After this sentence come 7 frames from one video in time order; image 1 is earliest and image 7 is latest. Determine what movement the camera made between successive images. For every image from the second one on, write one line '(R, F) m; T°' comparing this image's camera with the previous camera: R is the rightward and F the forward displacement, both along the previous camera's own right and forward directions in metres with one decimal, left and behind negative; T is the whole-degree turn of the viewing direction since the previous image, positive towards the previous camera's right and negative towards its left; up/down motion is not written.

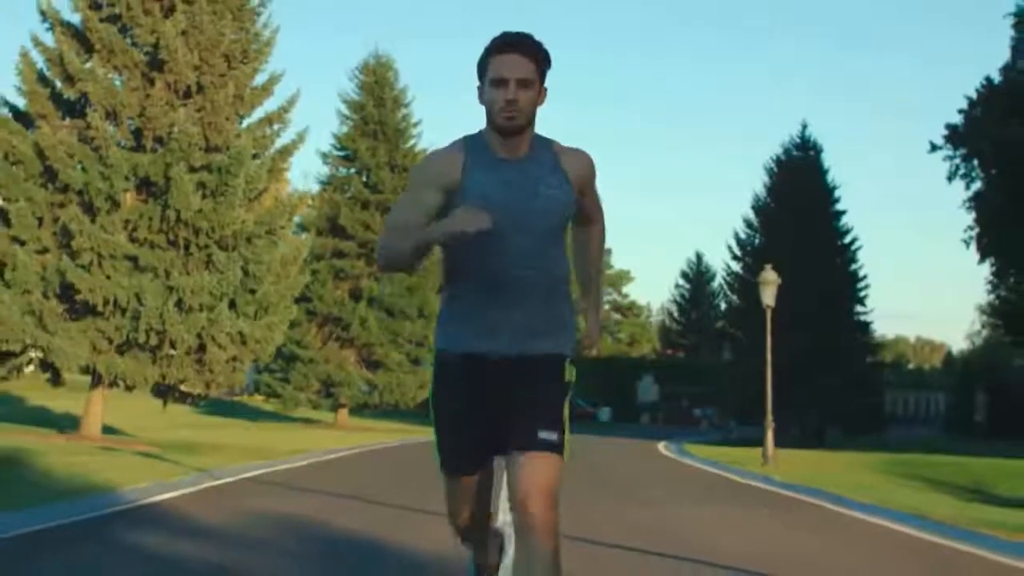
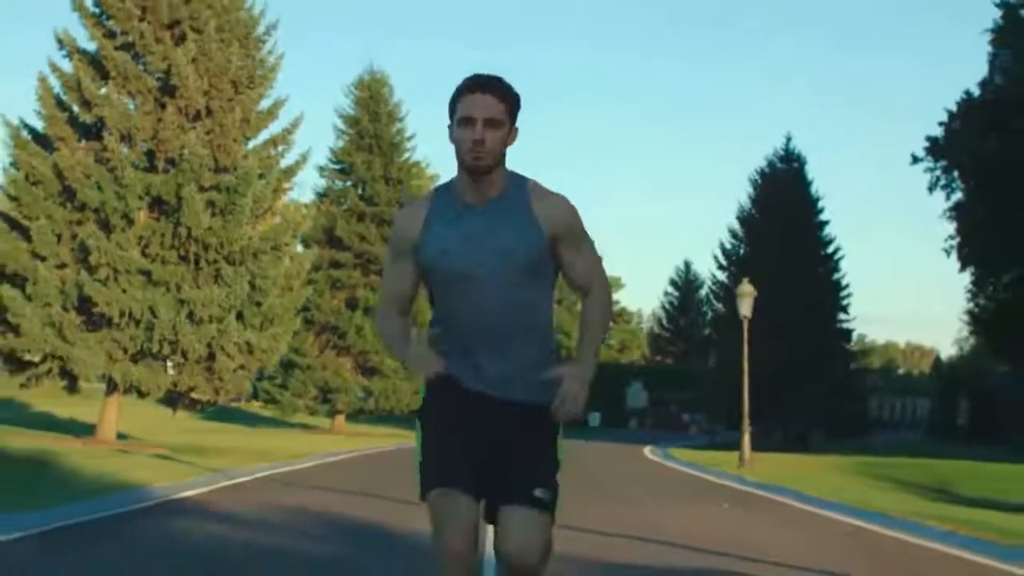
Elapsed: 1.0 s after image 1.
(0.0, -1.8) m; 0°
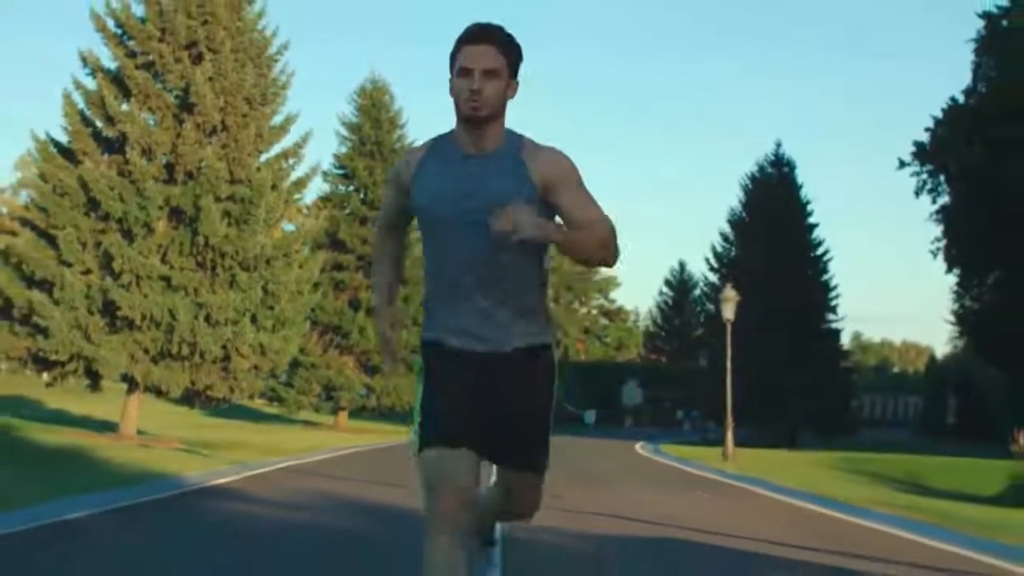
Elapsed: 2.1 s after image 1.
(0.0, -2.0) m; 0°
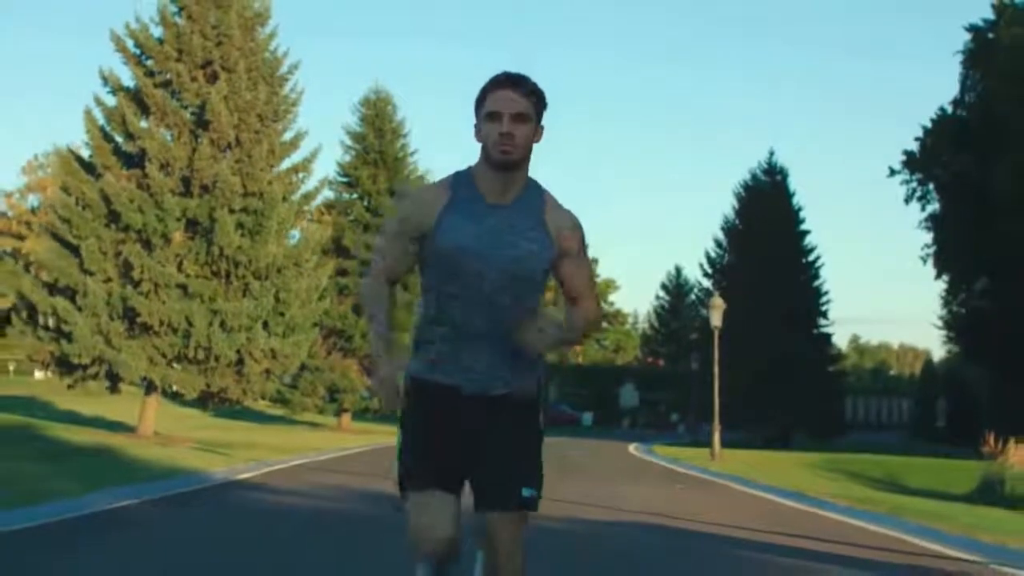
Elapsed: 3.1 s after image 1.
(0.0, -1.8) m; 0°
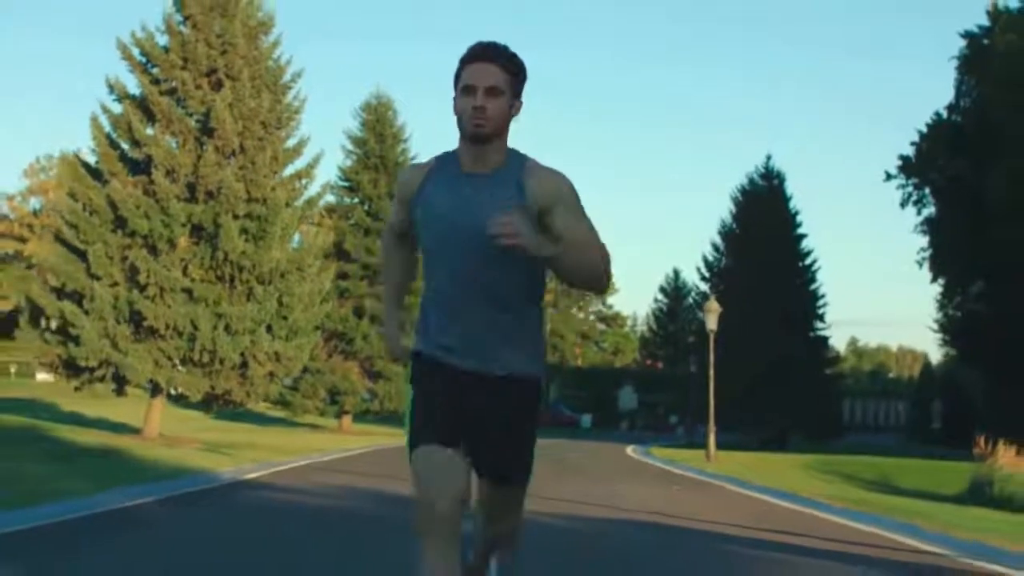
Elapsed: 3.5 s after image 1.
(0.0, -0.6) m; 0°
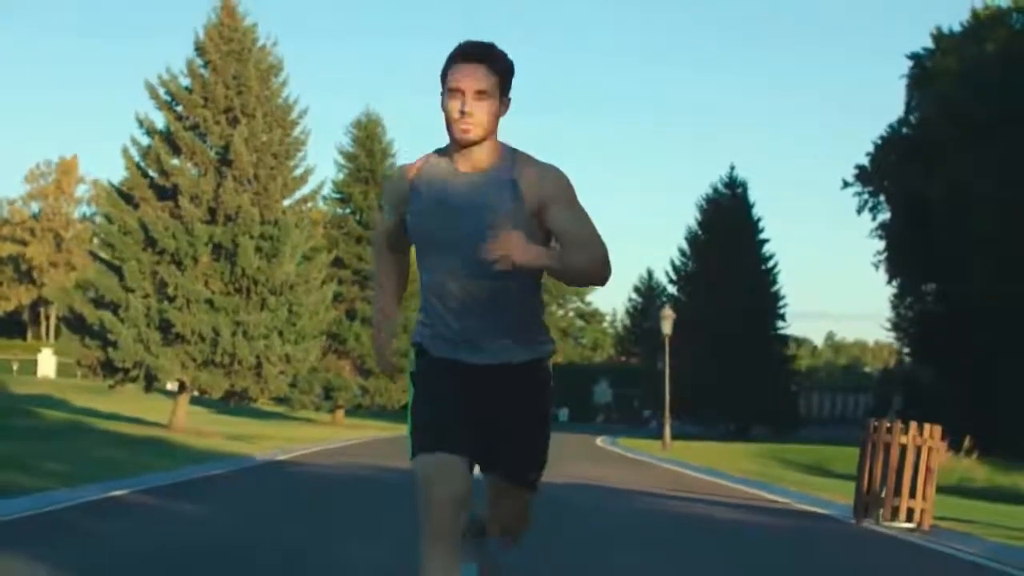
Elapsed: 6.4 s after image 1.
(0.0, -5.1) m; +1°
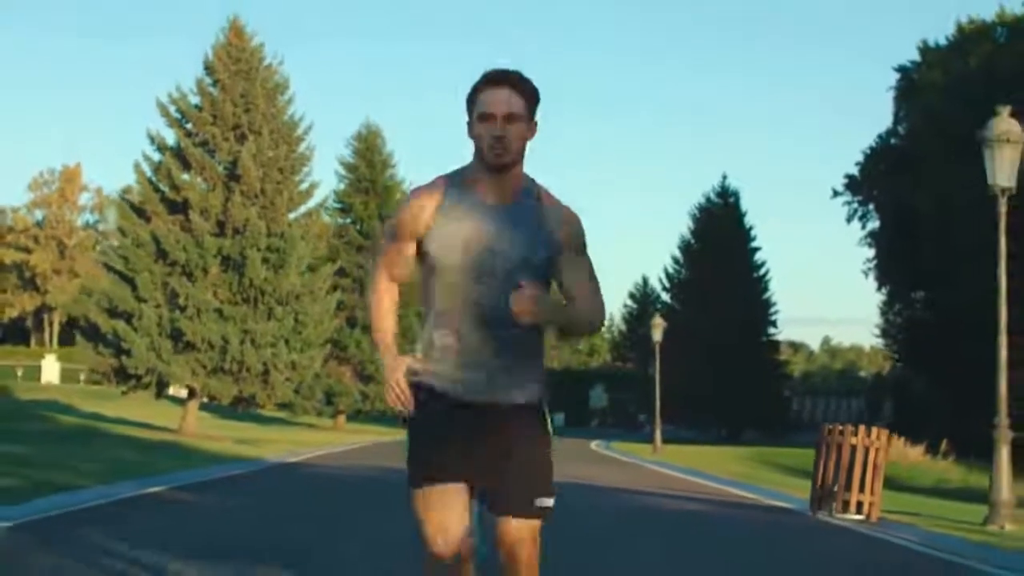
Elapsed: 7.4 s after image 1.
(0.0, -1.7) m; 0°
